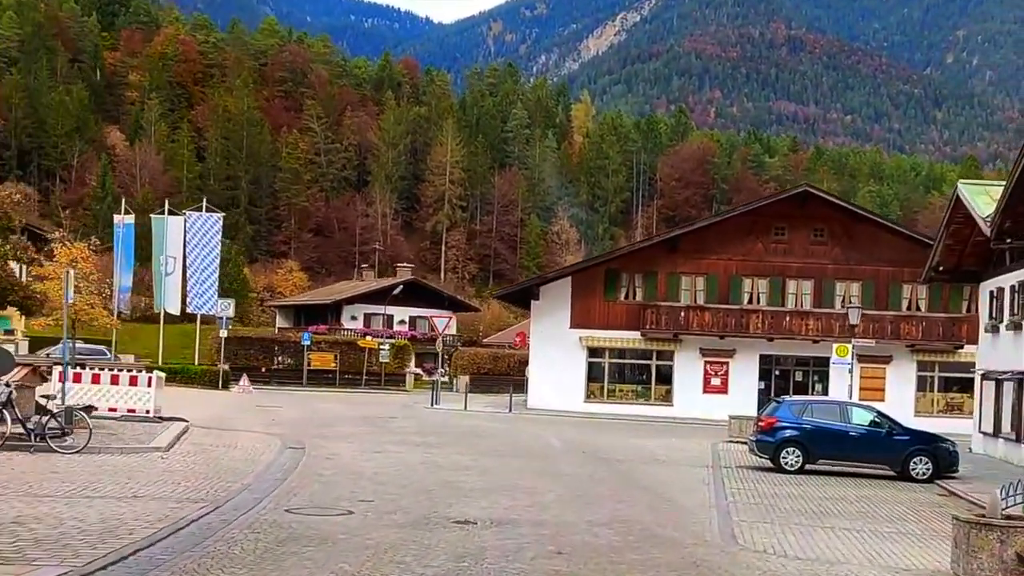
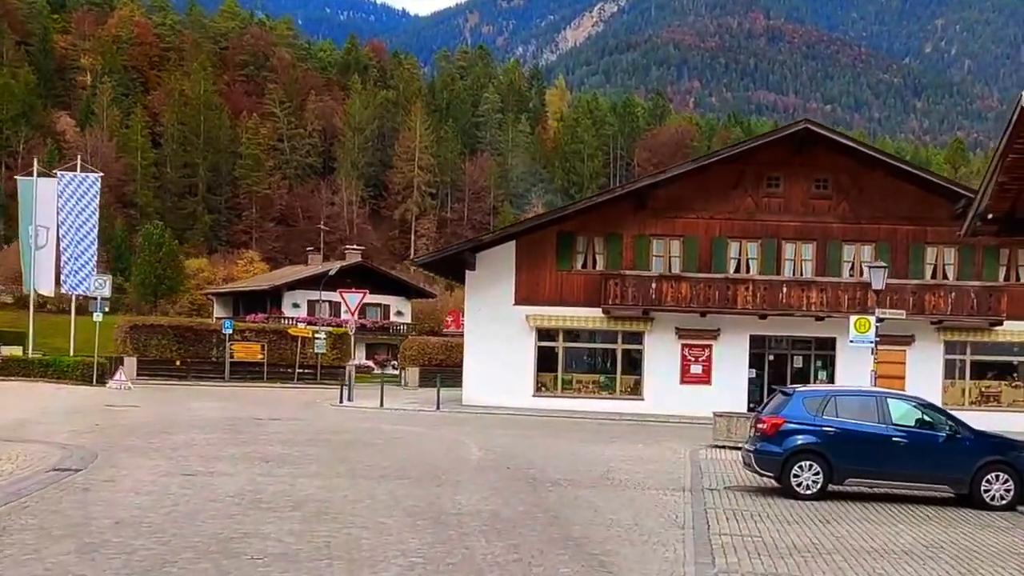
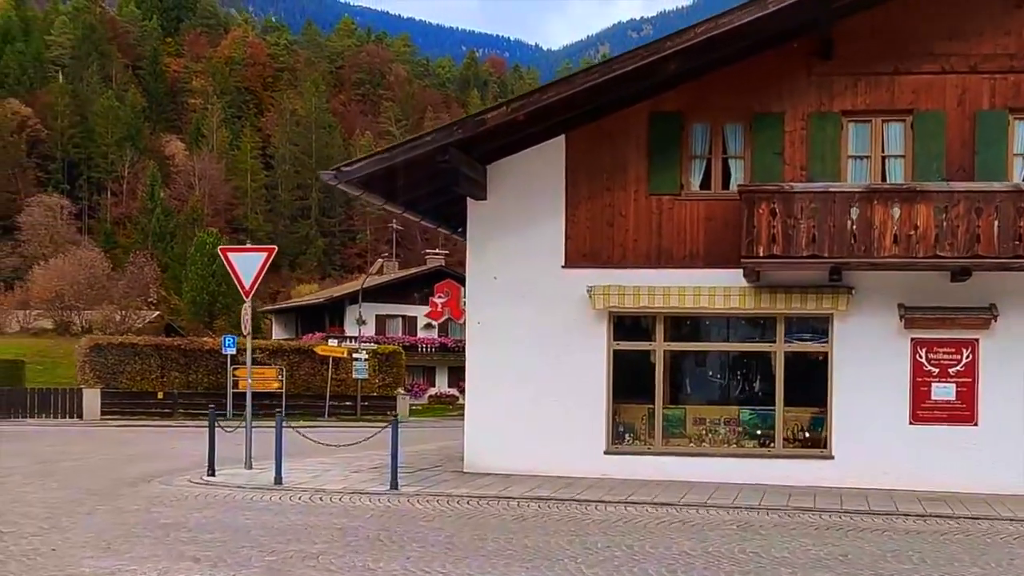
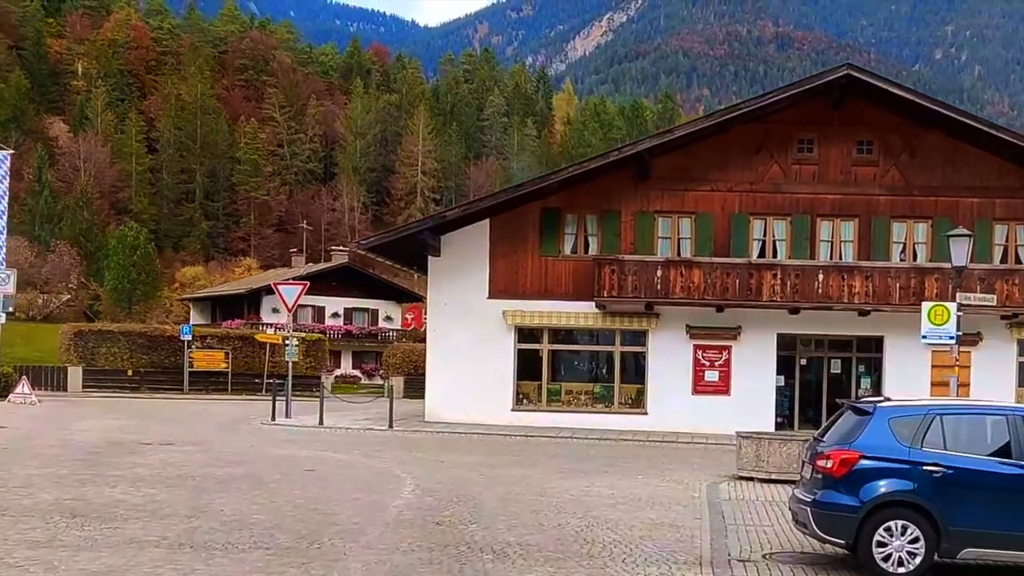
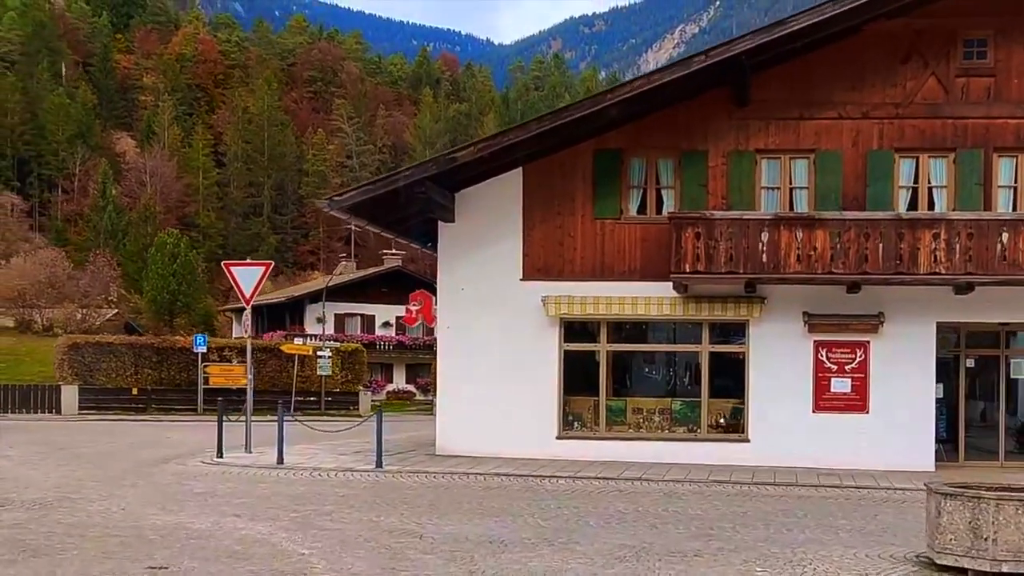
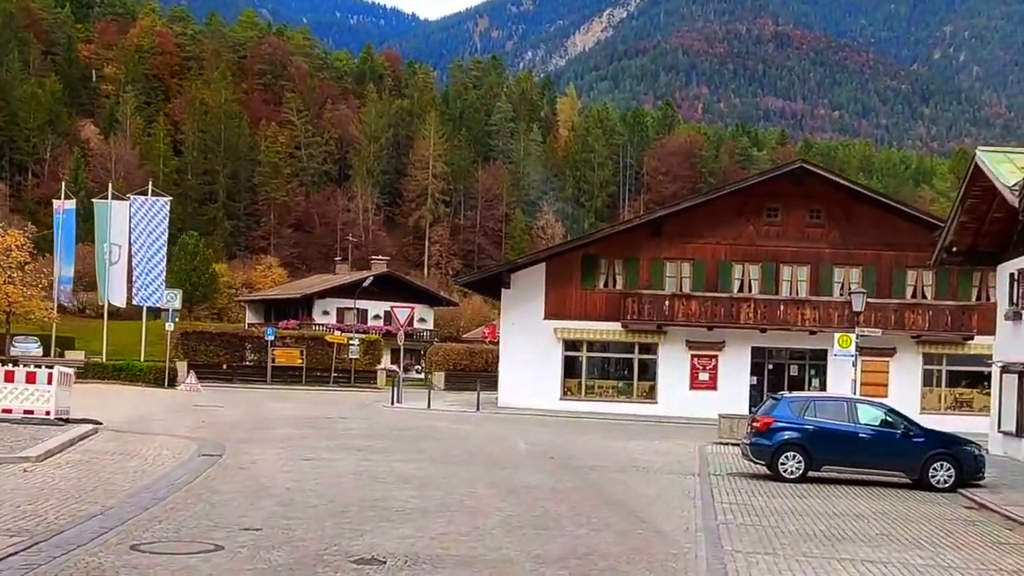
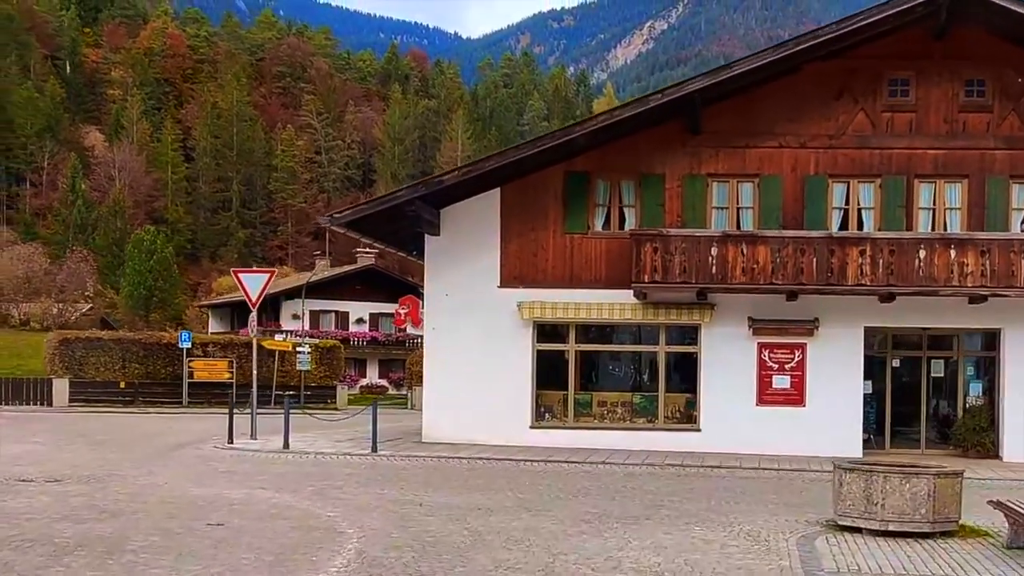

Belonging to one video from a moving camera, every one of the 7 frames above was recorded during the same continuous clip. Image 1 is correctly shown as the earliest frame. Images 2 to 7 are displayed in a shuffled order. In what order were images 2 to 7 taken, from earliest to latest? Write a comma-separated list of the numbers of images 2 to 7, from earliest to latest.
6, 2, 4, 7, 5, 3
